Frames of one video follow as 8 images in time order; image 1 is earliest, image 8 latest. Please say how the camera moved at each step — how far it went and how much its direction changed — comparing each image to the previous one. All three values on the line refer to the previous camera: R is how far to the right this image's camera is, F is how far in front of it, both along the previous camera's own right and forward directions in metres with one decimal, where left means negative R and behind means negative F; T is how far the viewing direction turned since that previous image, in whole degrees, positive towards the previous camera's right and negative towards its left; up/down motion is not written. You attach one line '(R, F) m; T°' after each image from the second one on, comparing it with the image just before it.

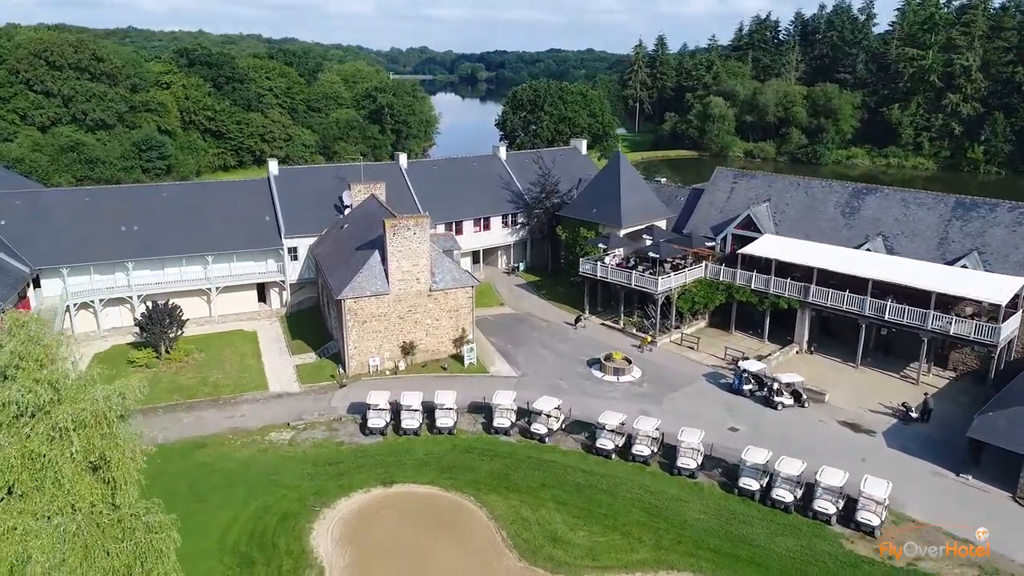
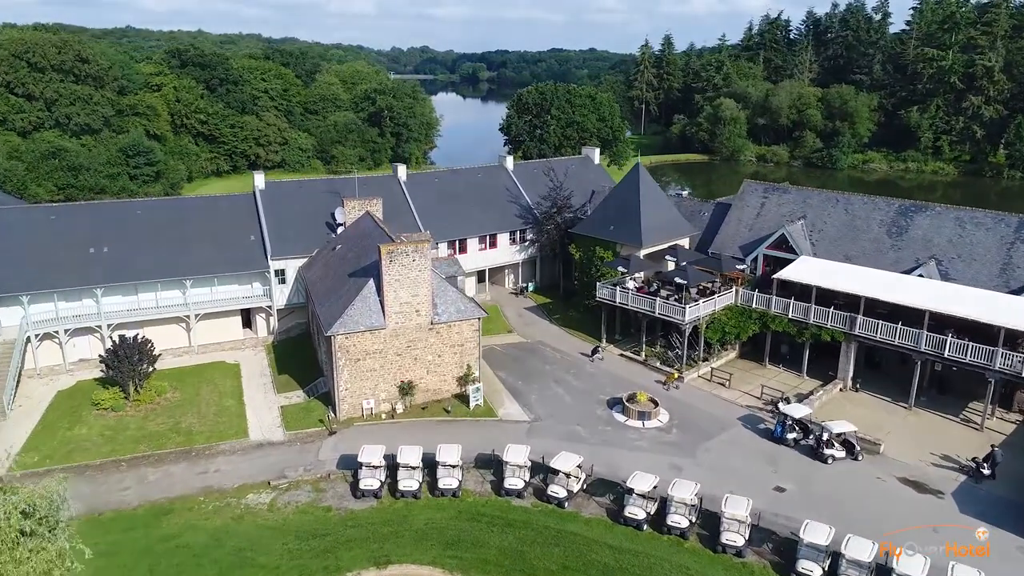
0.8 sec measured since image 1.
(-0.4, +3.6) m; 0°
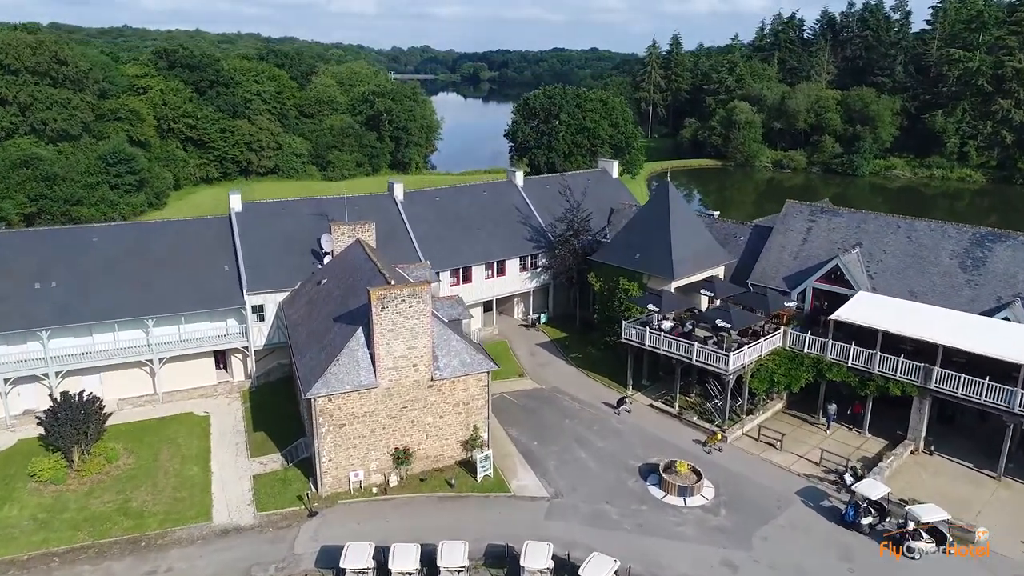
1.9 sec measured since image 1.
(-0.5, +4.6) m; 0°
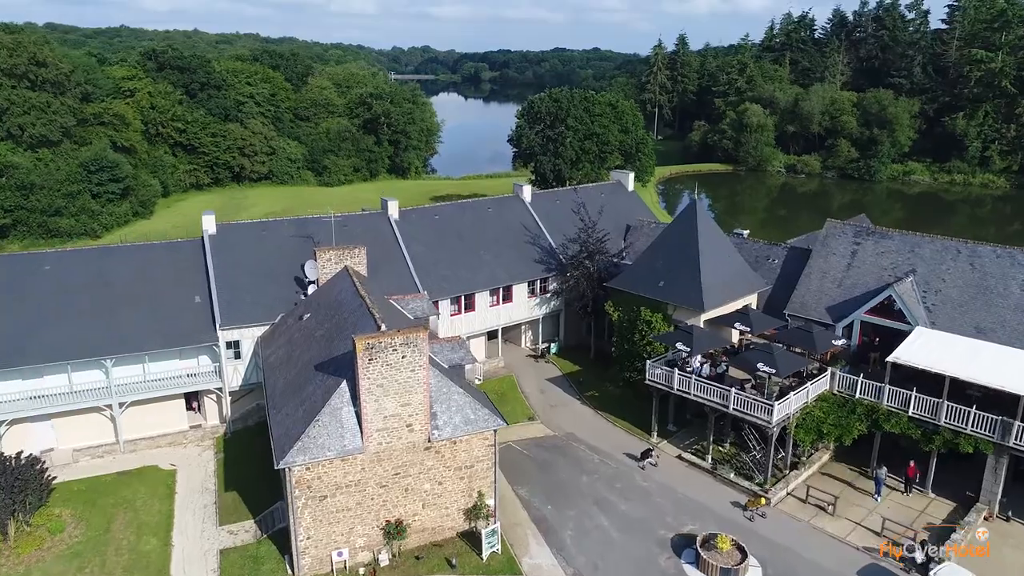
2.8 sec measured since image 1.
(-0.3, +3.6) m; 0°
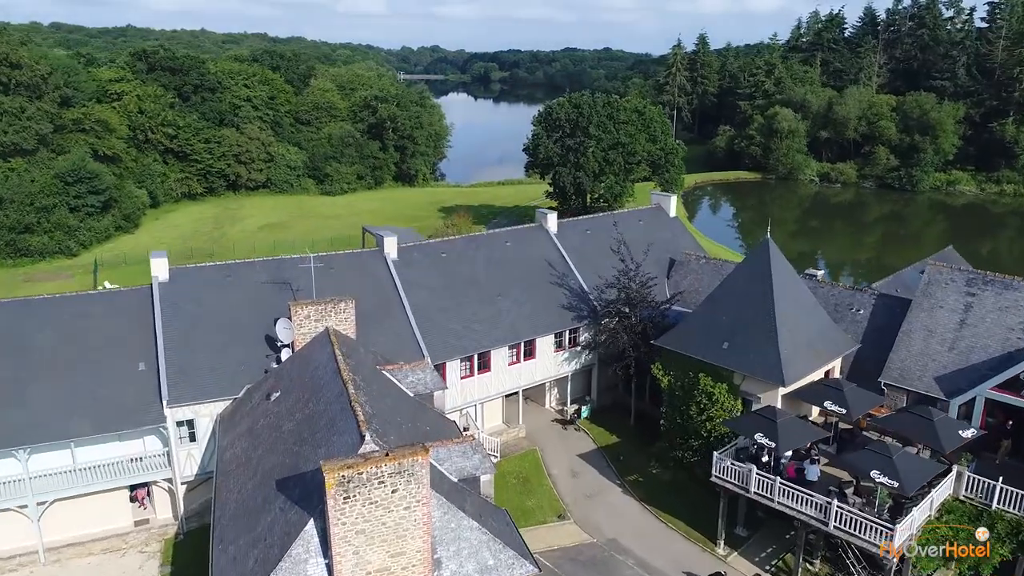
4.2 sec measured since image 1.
(-0.5, +5.8) m; -1°
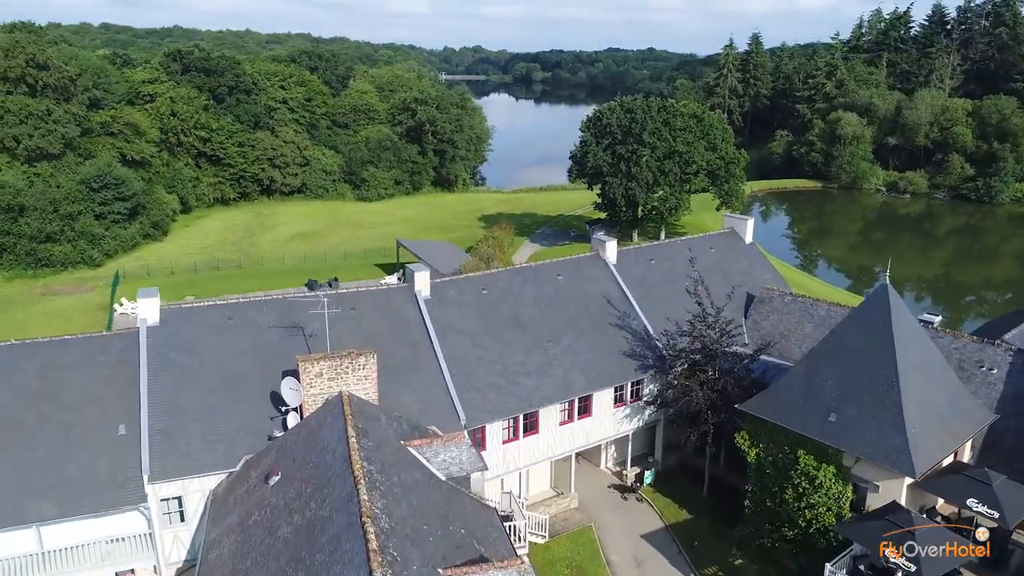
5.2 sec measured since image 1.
(-0.5, +4.1) m; -3°
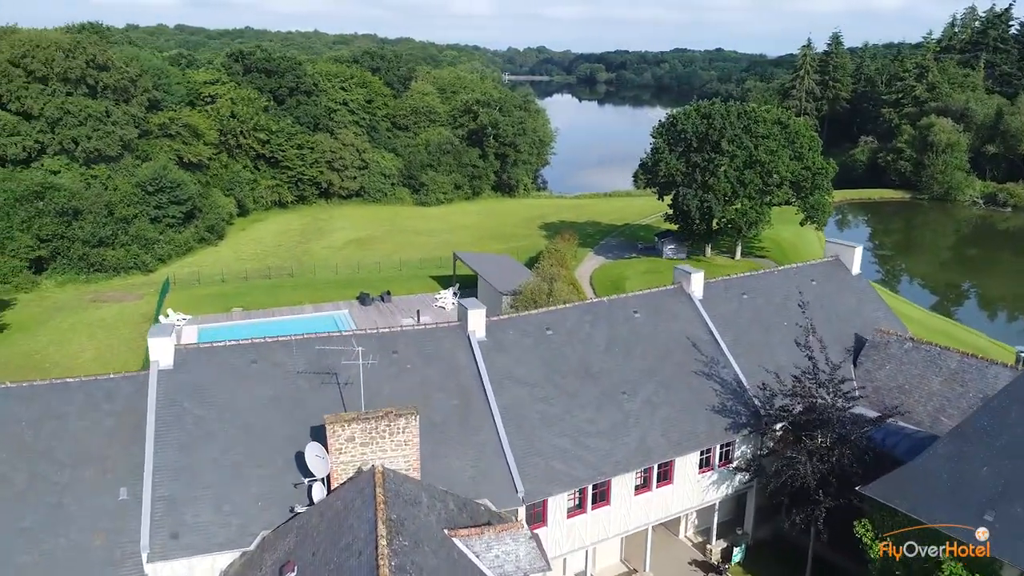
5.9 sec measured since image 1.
(-0.3, +3.3) m; -4°
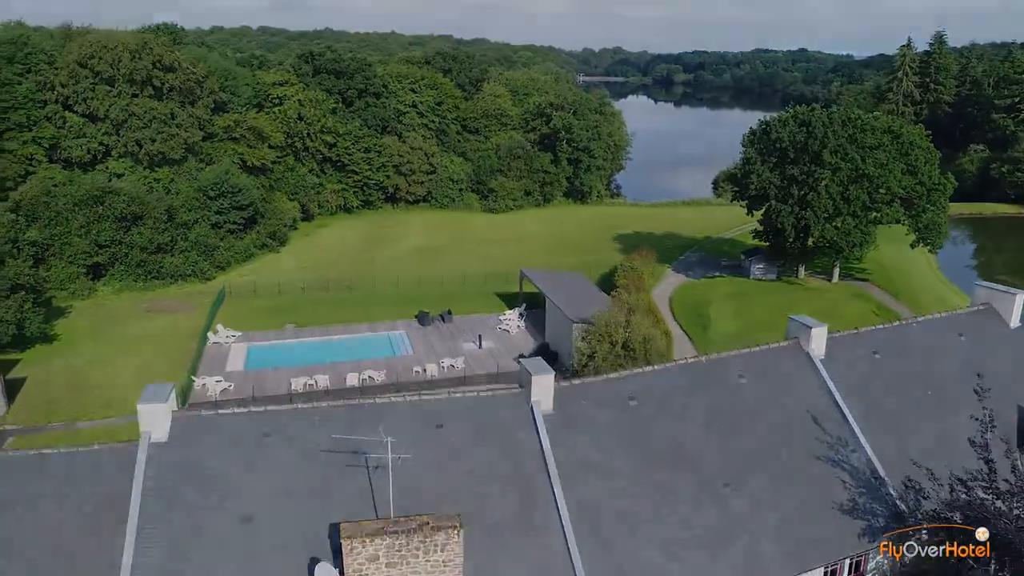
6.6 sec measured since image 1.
(-0.2, +3.7) m; -5°
